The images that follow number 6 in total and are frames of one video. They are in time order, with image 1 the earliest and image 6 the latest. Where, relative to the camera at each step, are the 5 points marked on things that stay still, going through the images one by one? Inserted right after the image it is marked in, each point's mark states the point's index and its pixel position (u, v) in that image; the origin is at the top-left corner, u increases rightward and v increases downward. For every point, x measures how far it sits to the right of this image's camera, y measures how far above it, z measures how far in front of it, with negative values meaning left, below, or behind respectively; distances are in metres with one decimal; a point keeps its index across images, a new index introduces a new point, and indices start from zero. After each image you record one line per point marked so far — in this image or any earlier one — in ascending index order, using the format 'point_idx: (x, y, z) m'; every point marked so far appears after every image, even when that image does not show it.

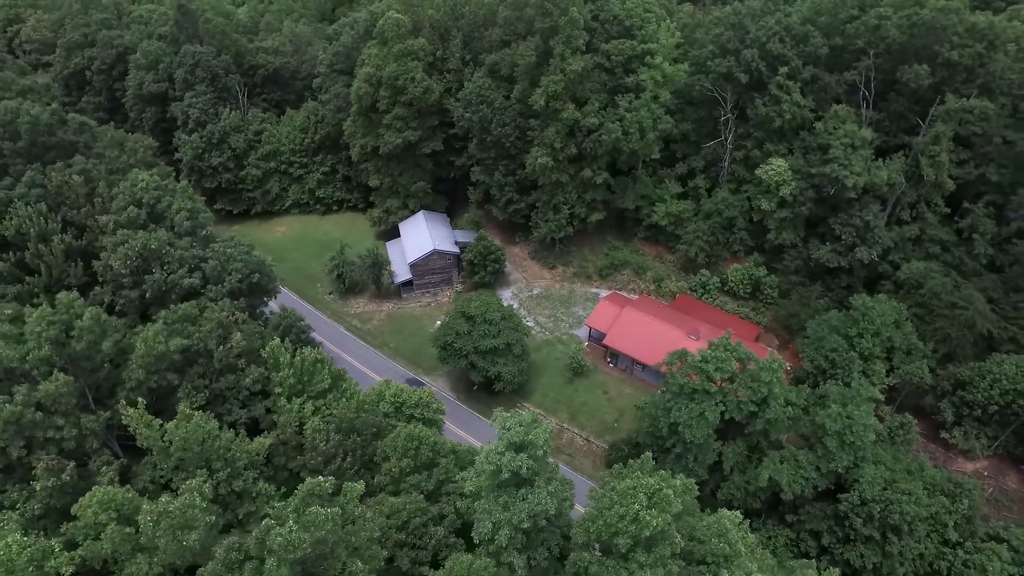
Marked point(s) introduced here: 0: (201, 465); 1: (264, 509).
0: (-10.1, -5.7, +19.3) m
1: (-8.0, -7.1, +19.4) m
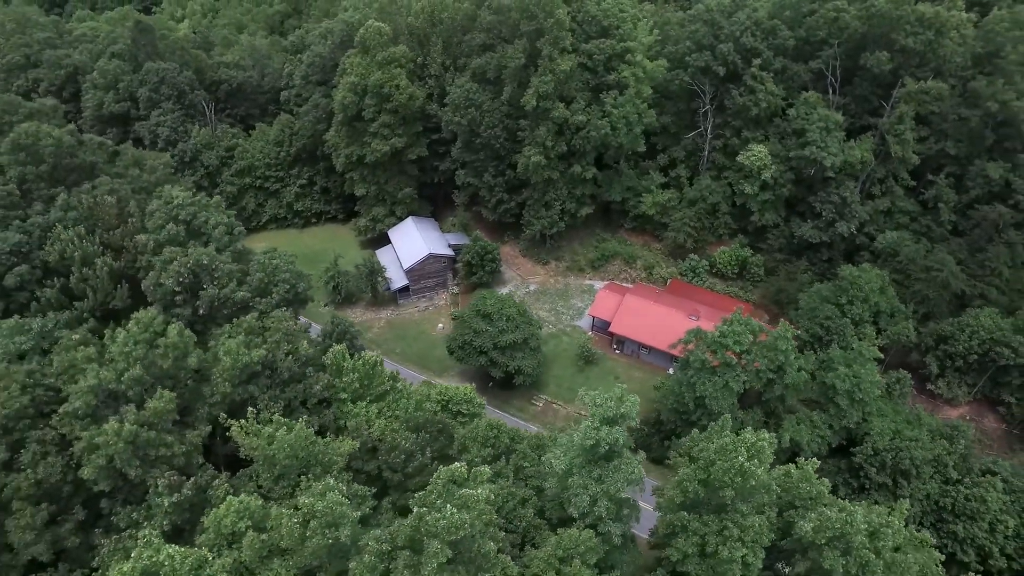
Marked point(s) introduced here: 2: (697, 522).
0: (-6.9, -5.9, +19.5) m
1: (-4.8, -7.2, +19.8) m
2: (+6.3, -7.7, +20.3) m
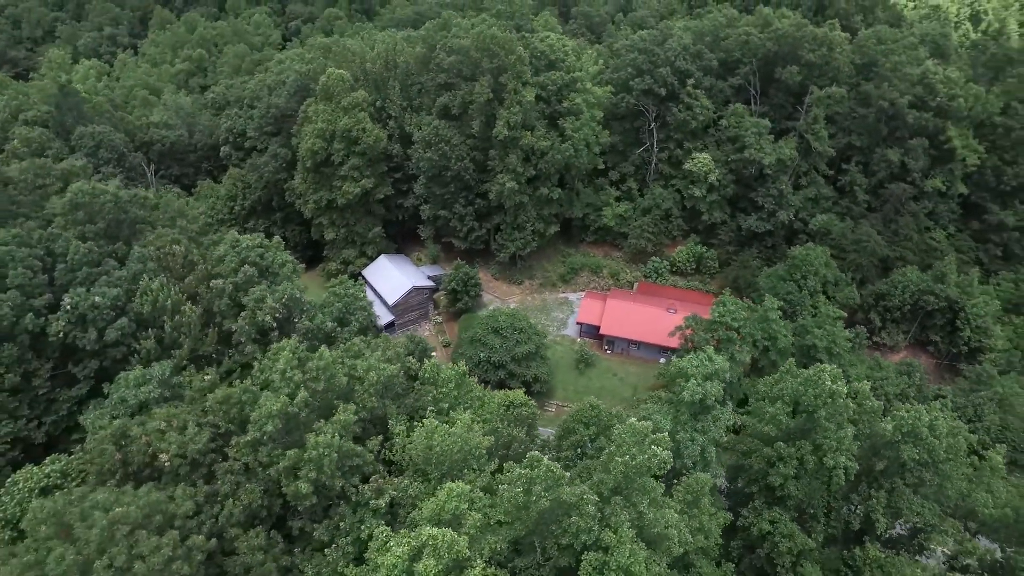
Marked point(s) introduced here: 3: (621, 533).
0: (-2.0, -6.2, +20.9) m
1: (+0.3, -7.2, +21.5) m
2: (+11.0, -6.4, +24.0) m
3: (+3.1, -7.1, +17.4) m
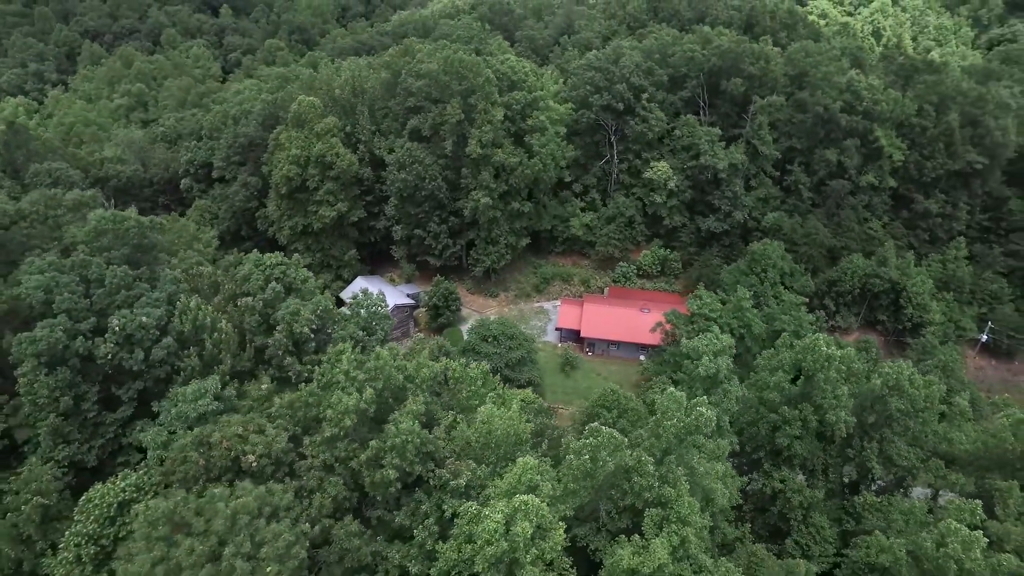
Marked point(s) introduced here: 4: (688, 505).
0: (-0.2, -6.0, +22.4) m
1: (+2.0, -6.9, +23.1) m
2: (+12.4, -5.5, +26.7) m
3: (+5.3, -6.4, +19.4) m
4: (+5.5, -6.8, +19.0) m
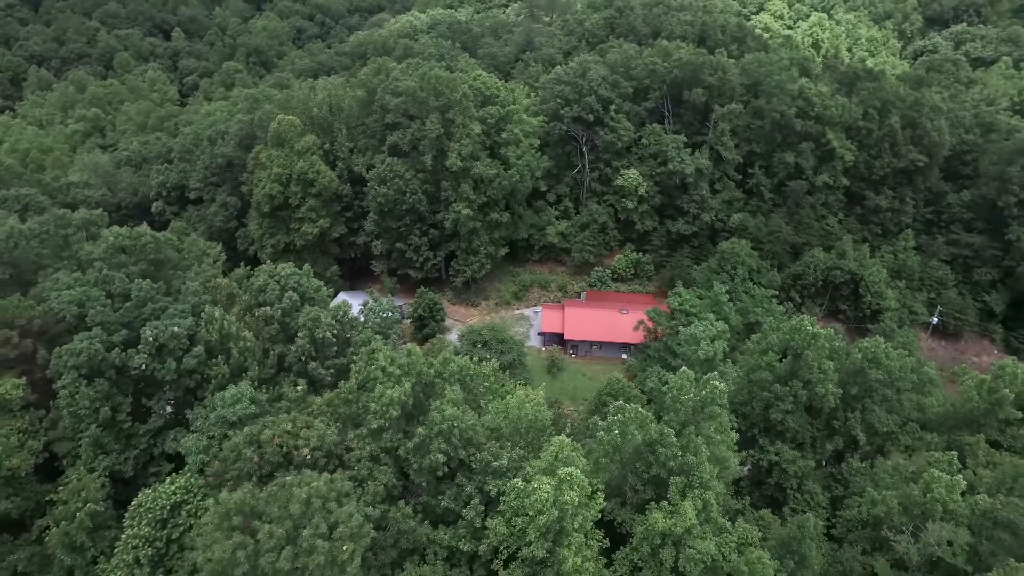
0: (+0.8, -5.9, +23.7) m
1: (+3.0, -6.6, +24.6) m
2: (+13.0, -4.9, +29.0) m
3: (+6.5, -5.9, +21.2) m
4: (+6.8, -6.3, +20.8) m
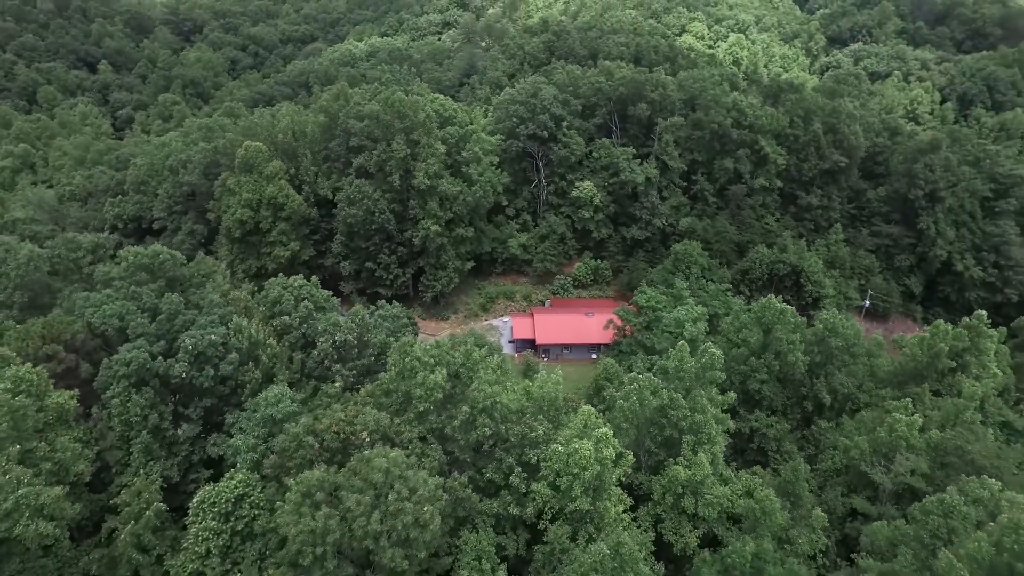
0: (+1.7, -5.5, +25.9) m
1: (+3.8, -6.2, +27.0) m
2: (+13.2, -4.0, +32.5) m
3: (+7.6, -5.1, +24.0) m
4: (+7.9, -5.5, +23.6) m
